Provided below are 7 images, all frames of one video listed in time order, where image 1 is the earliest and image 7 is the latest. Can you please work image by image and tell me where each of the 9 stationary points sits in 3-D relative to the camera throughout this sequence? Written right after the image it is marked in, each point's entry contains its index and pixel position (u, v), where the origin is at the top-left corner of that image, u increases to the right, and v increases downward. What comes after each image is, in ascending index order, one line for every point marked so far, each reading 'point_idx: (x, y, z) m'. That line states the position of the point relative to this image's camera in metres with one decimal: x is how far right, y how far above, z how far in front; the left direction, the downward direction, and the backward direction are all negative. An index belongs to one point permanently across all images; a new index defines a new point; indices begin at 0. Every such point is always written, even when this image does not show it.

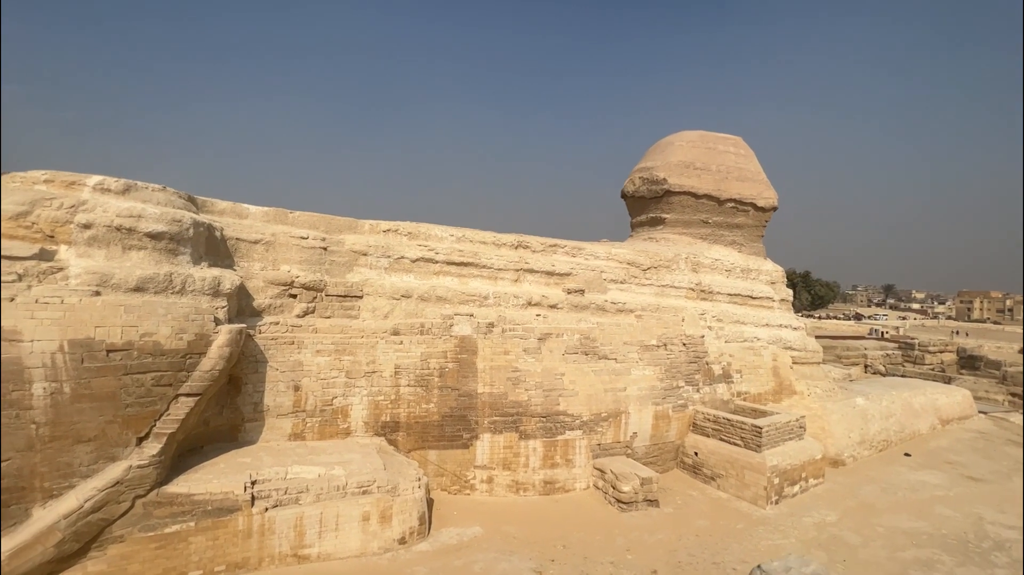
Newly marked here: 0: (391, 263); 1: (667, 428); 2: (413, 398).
0: (-1.5, +0.3, +6.8) m
1: (+2.2, -2.0, +7.5) m
2: (-1.2, -1.3, +6.4) m
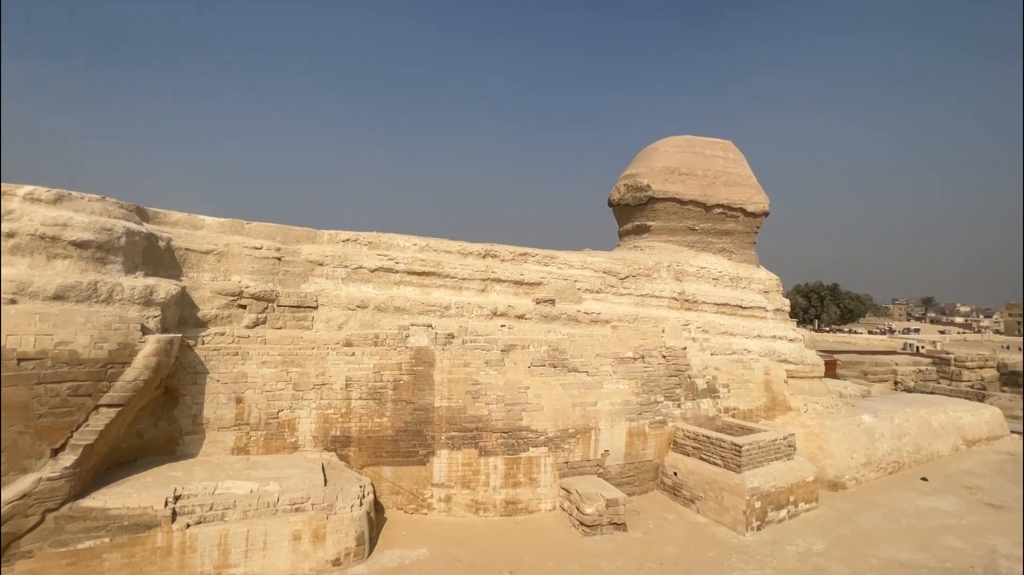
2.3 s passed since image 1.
0: (-2.0, +0.2, +6.7) m
1: (+1.7, -2.1, +7.1) m
2: (-1.7, -1.4, +6.1) m
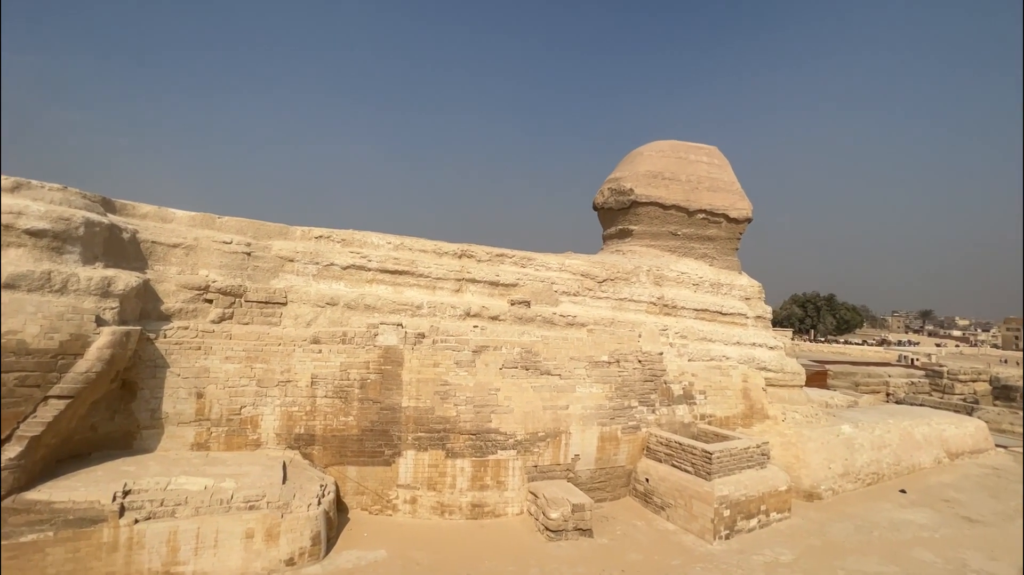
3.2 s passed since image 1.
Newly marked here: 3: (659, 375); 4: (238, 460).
0: (-2.4, +0.2, +6.6) m
1: (+1.4, -2.1, +7.0) m
2: (-2.1, -1.4, +6.1) m
3: (+2.1, -1.2, +7.5) m
4: (-2.8, -1.8, +5.5) m
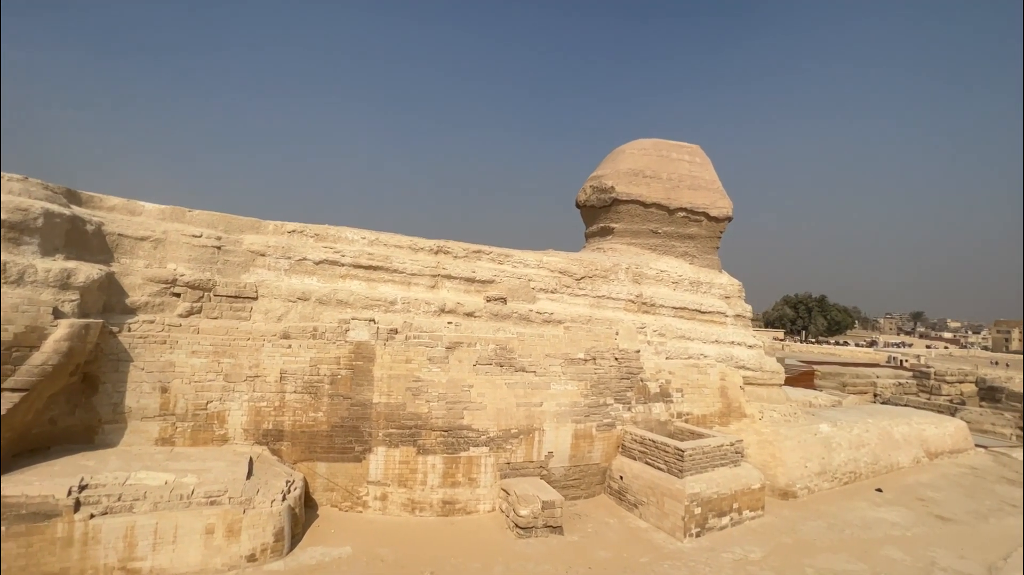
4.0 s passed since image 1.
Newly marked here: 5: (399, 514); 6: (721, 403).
0: (-2.7, +0.3, +6.5) m
1: (+1.0, -2.1, +7.0) m
2: (-2.4, -1.3, +6.0) m
3: (+1.7, -1.2, +7.5) m
4: (-3.2, -1.7, +5.5) m
5: (-1.3, -2.6, +6.2) m
6: (+3.1, -1.7, +8.0) m
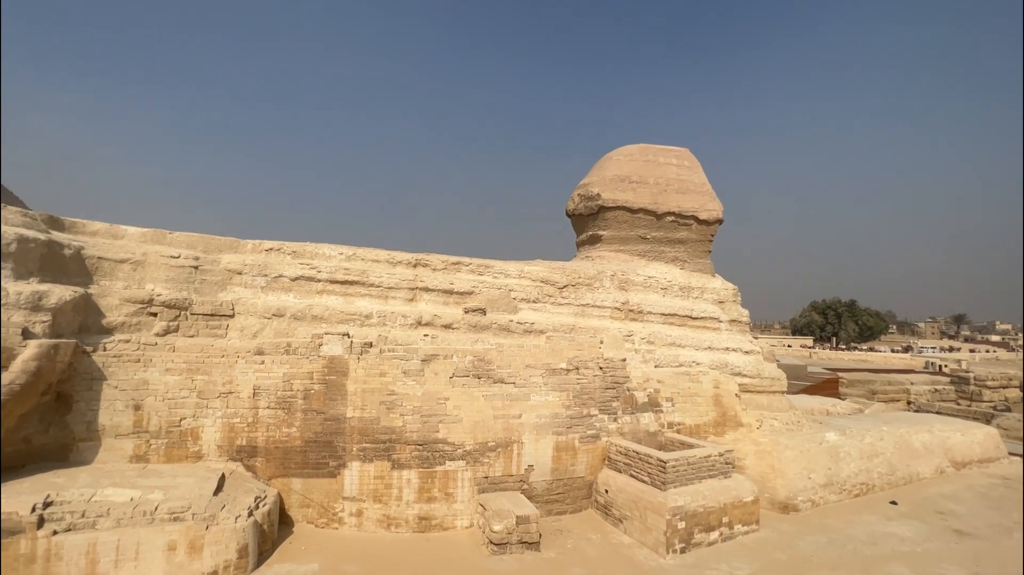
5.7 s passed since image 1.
0: (-3.0, +0.1, +6.6) m
1: (+0.8, -2.2, +6.8) m
2: (-2.7, -1.5, +6.0) m
3: (+1.5, -1.3, +7.3) m
4: (-3.5, -1.9, +5.5) m
5: (-1.6, -2.8, +6.1) m
6: (+2.9, -1.8, +7.7) m
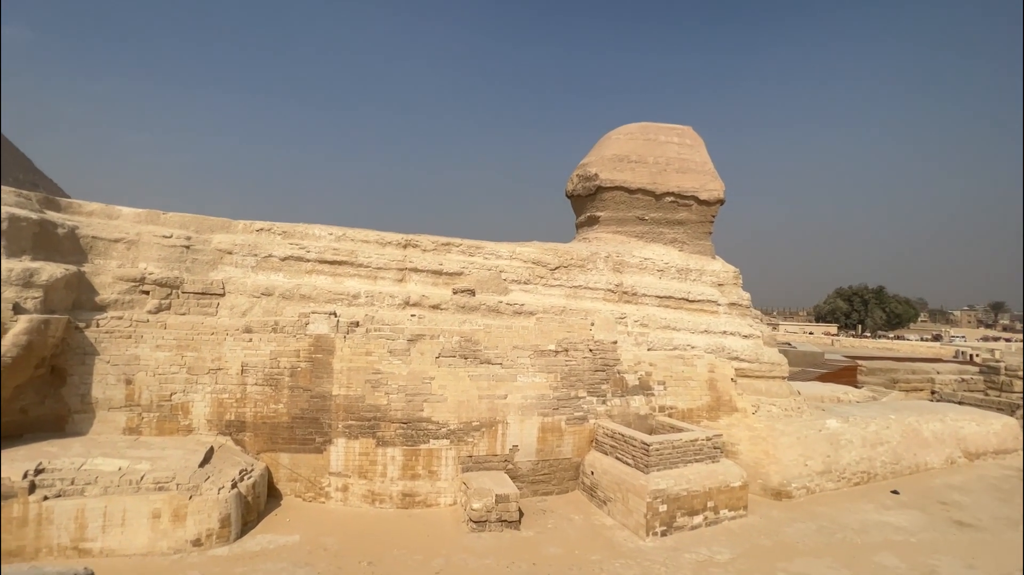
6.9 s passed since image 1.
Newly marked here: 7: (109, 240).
0: (-3.2, +0.3, +6.8) m
1: (+0.6, -2.0, +6.8) m
2: (-2.9, -1.3, +6.2) m
3: (+1.4, -1.0, +7.2) m
4: (-3.7, -1.7, +5.7) m
5: (-1.8, -2.5, +6.2) m
6: (+2.8, -1.5, +7.6) m
7: (-4.7, +0.5, +6.2) m
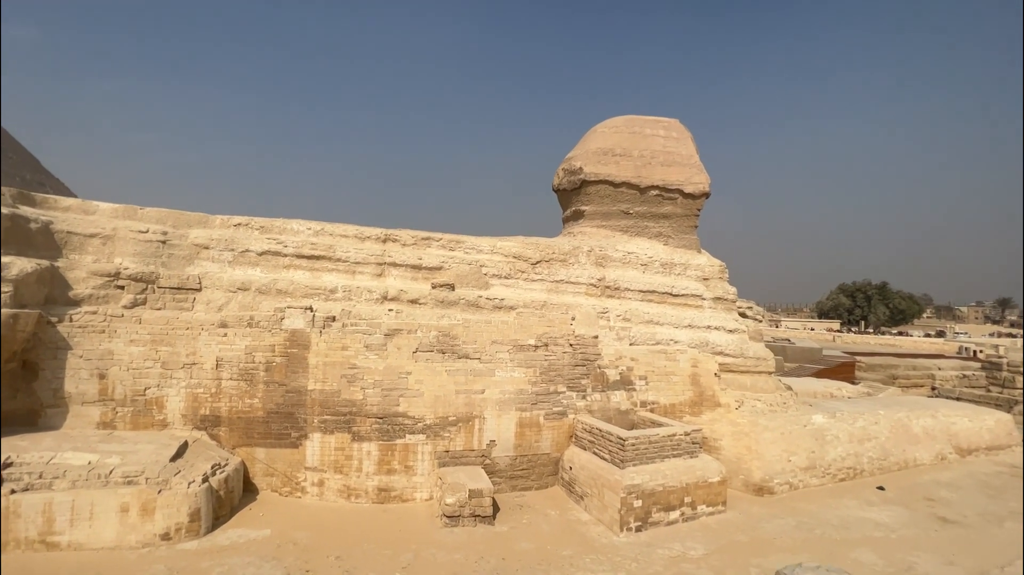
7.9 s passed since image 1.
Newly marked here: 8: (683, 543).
0: (-3.5, +0.4, +6.7) m
1: (+0.3, -1.9, +6.7) m
2: (-3.2, -1.2, +6.2) m
3: (+1.1, -1.0, +7.2) m
4: (-4.0, -1.6, +5.7) m
5: (-2.1, -2.5, +6.2) m
6: (+2.5, -1.5, +7.5) m
7: (-5.0, +0.6, +6.2) m
8: (+1.8, -2.7, +5.6) m
